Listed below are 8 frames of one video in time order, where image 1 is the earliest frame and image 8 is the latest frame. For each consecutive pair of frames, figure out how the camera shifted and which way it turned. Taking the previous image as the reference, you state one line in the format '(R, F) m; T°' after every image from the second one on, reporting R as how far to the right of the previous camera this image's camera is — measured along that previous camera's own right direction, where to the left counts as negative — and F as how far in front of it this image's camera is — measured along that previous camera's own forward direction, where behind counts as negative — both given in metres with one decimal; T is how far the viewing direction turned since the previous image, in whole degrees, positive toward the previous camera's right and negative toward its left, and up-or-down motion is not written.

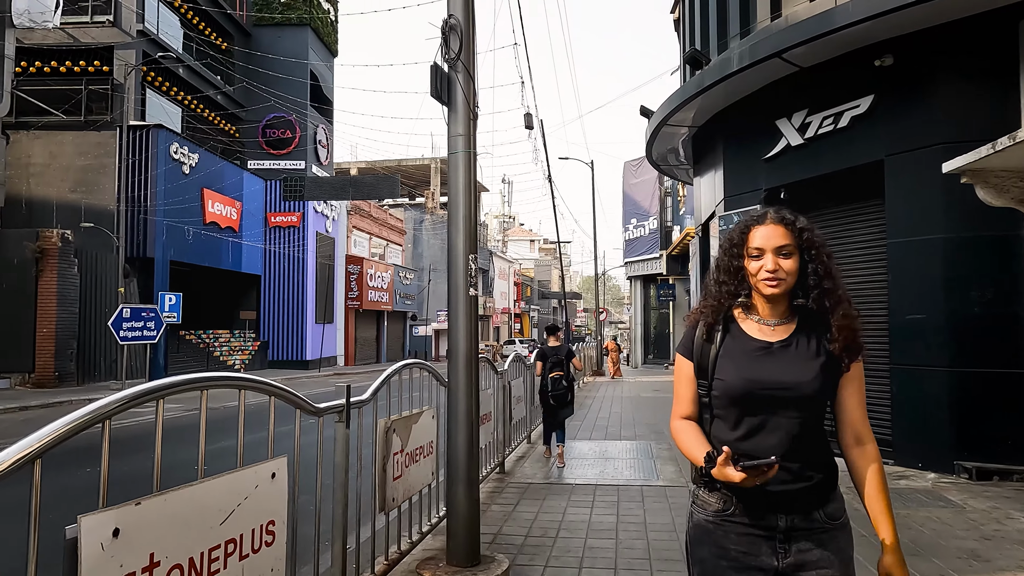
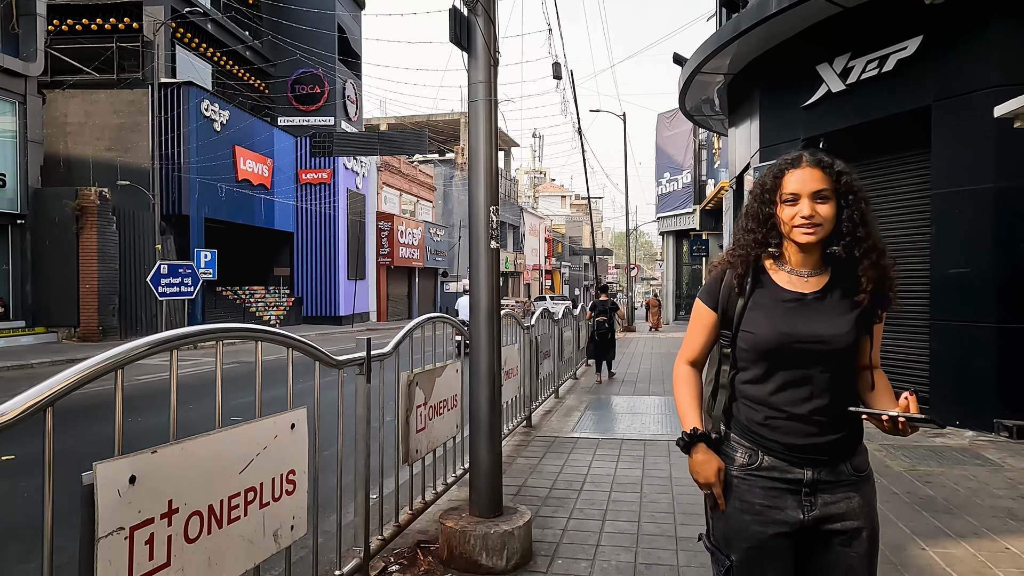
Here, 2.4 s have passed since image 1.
(0.0, +0.1) m; -3°
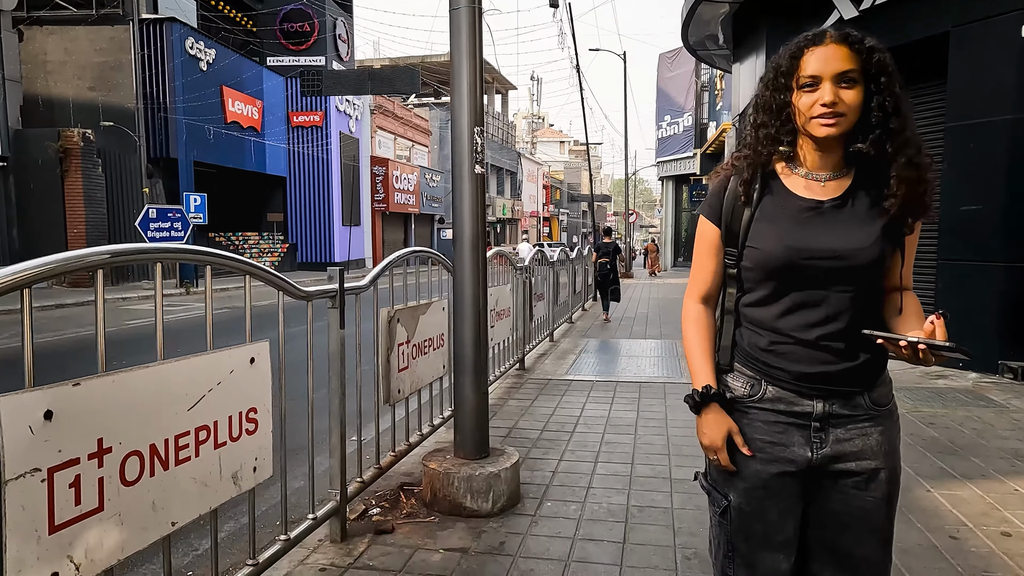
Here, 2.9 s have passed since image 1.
(+0.1, +0.3) m; 0°
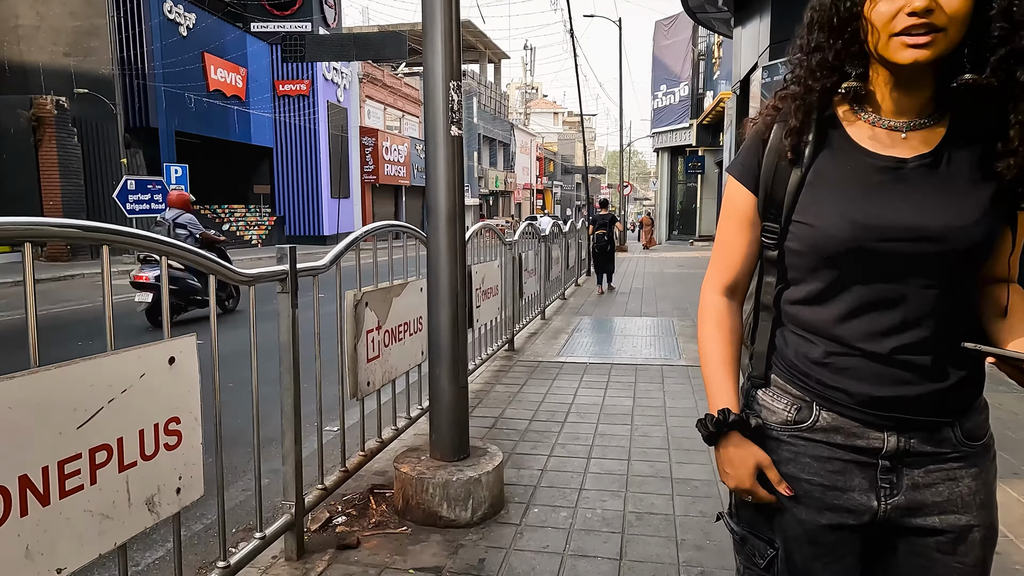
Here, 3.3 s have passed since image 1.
(+0.1, +0.4) m; +1°
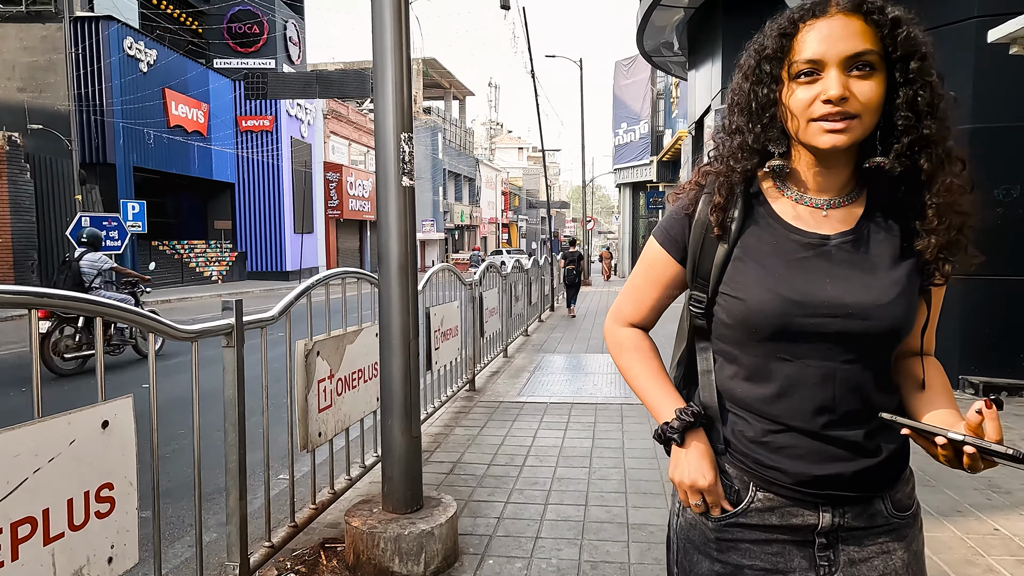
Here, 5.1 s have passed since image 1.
(+0.1, 0.0) m; +3°
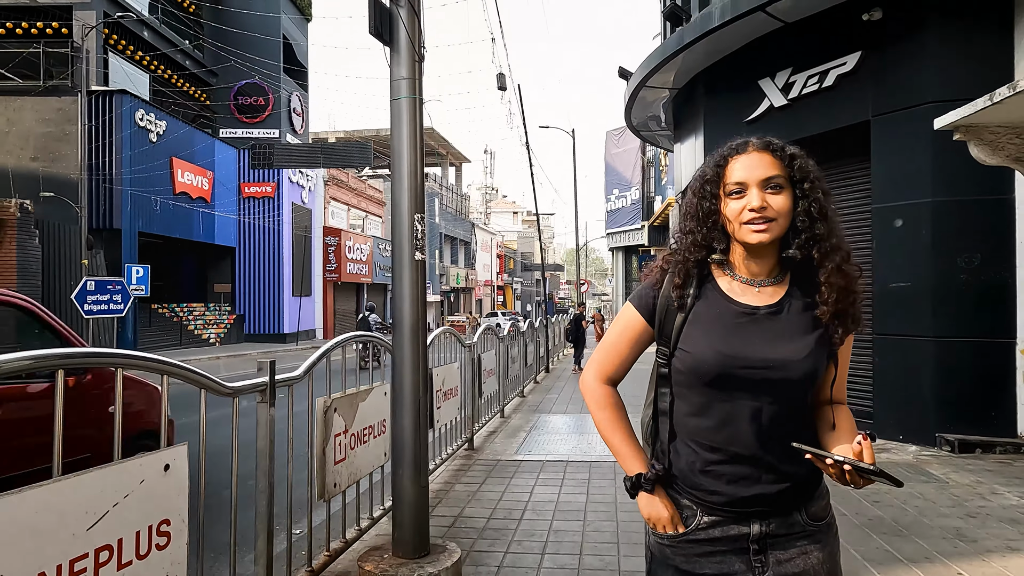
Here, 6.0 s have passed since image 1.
(0.0, -0.4) m; 0°
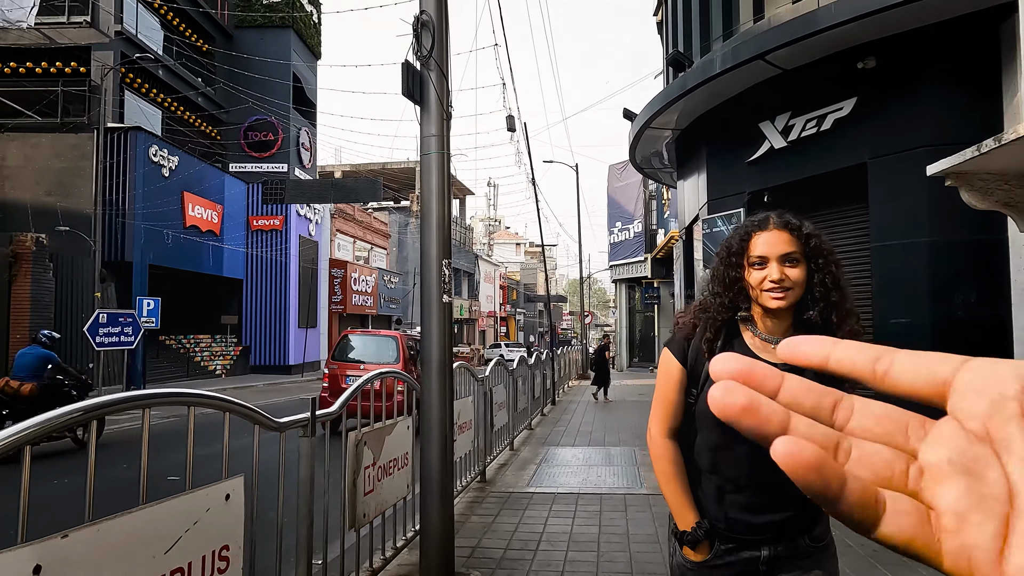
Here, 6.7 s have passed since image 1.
(-0.1, -0.2) m; 0°
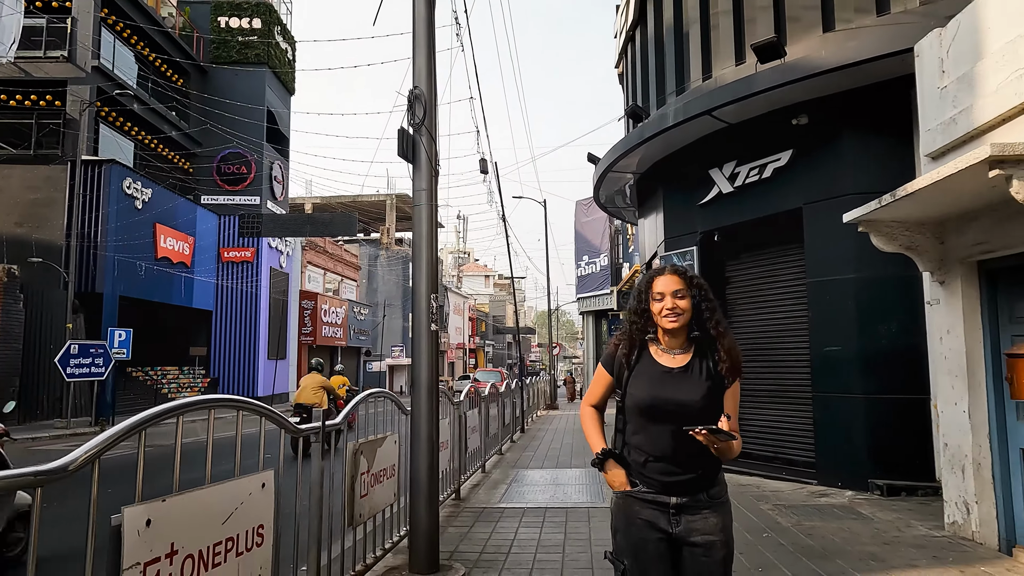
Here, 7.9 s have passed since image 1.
(-0.1, -0.7) m; +3°
